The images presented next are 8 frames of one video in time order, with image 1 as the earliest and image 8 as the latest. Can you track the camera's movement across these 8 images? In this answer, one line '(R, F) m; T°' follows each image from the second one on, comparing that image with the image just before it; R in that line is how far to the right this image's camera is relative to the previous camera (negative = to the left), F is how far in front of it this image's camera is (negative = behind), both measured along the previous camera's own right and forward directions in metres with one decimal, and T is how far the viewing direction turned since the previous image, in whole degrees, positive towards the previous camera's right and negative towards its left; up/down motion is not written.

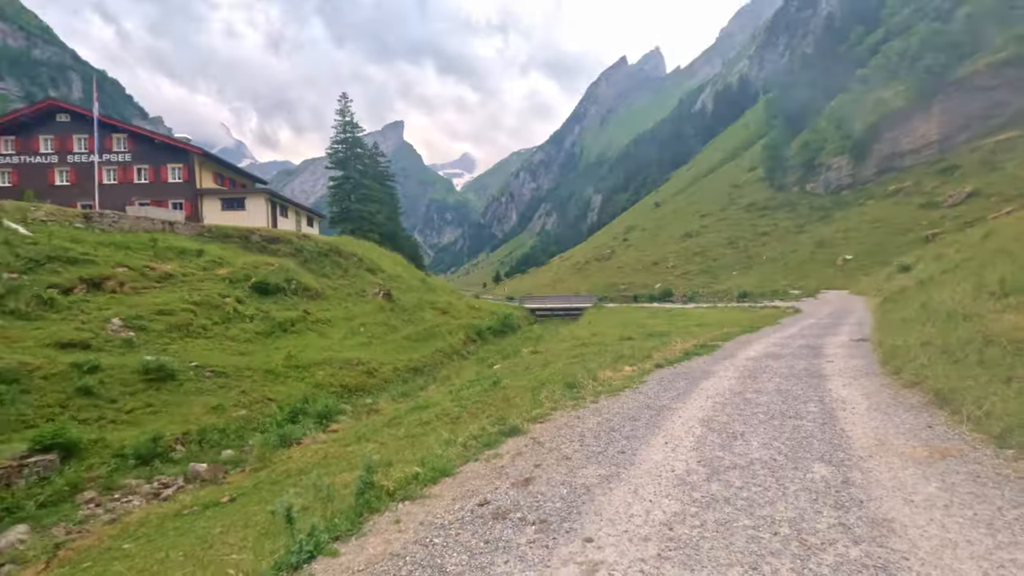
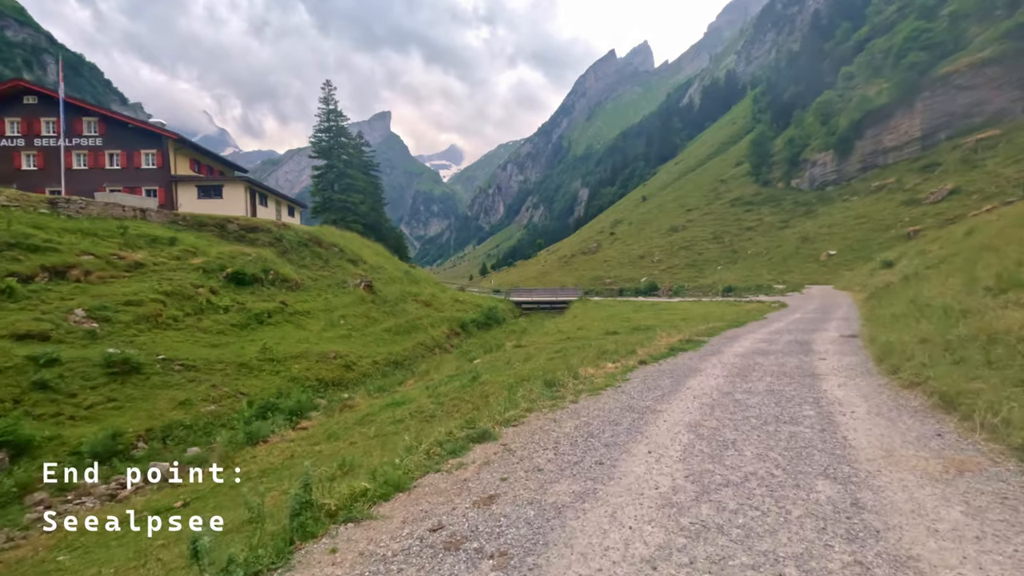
(+0.2, +0.7) m; +1°
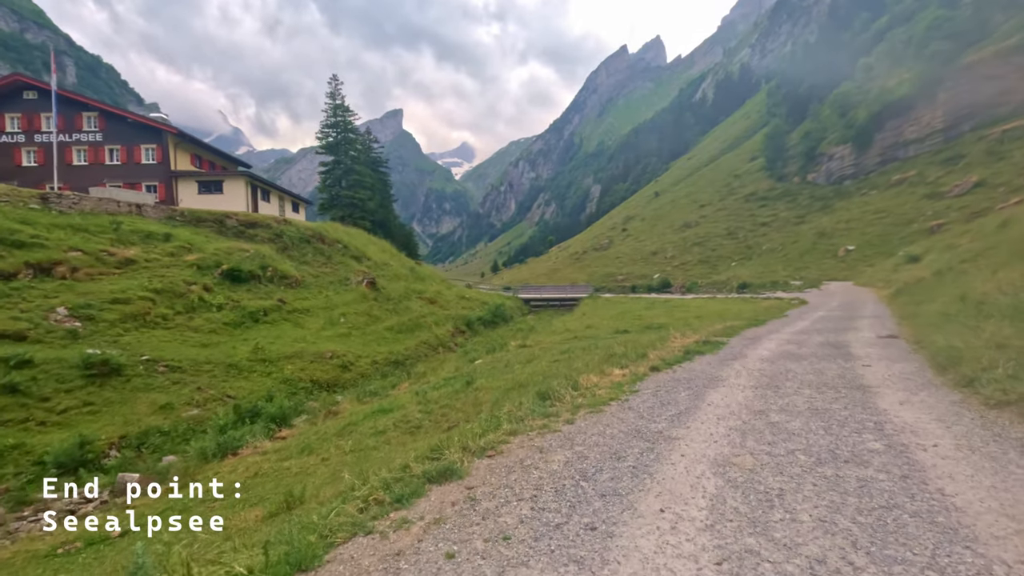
(+0.4, +1.6) m; -1°
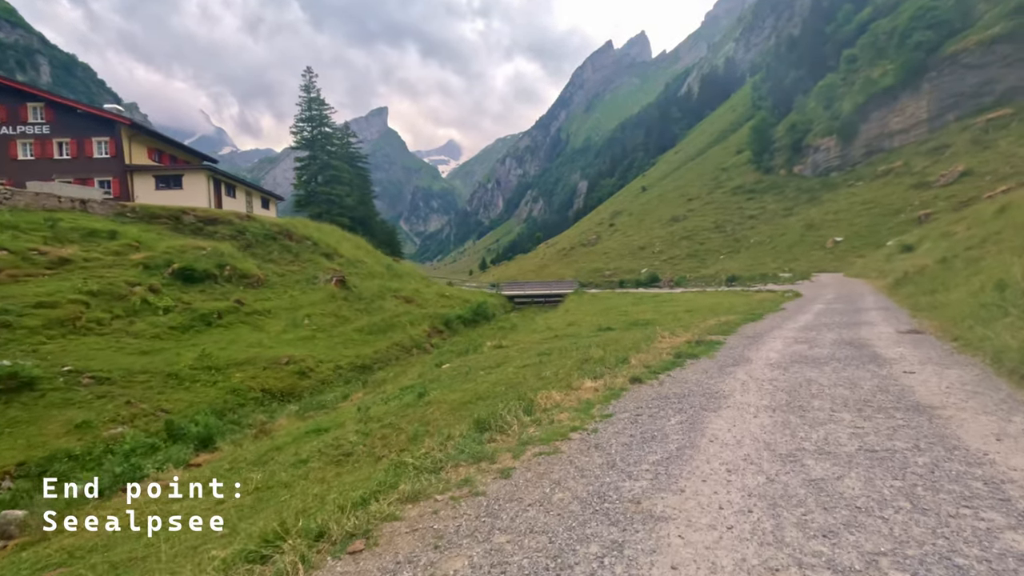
(+0.7, +2.3) m; +1°
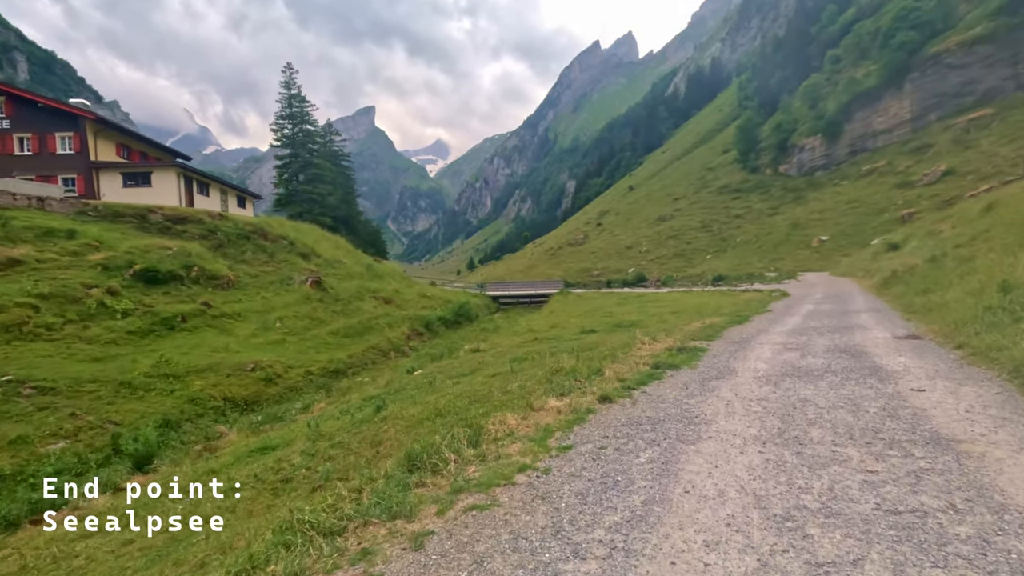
(+0.5, +1.1) m; +1°
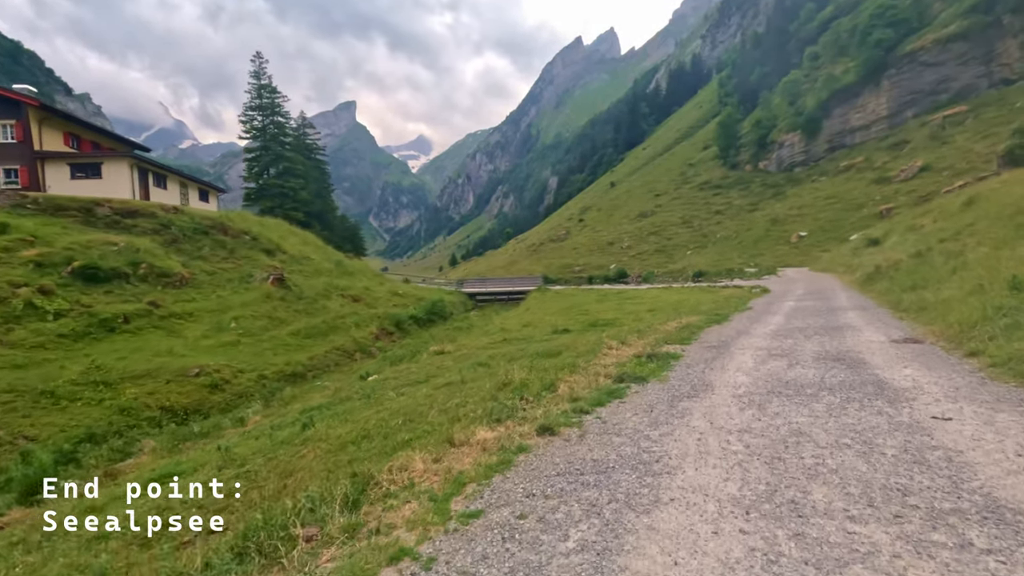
(+0.7, +1.6) m; +2°
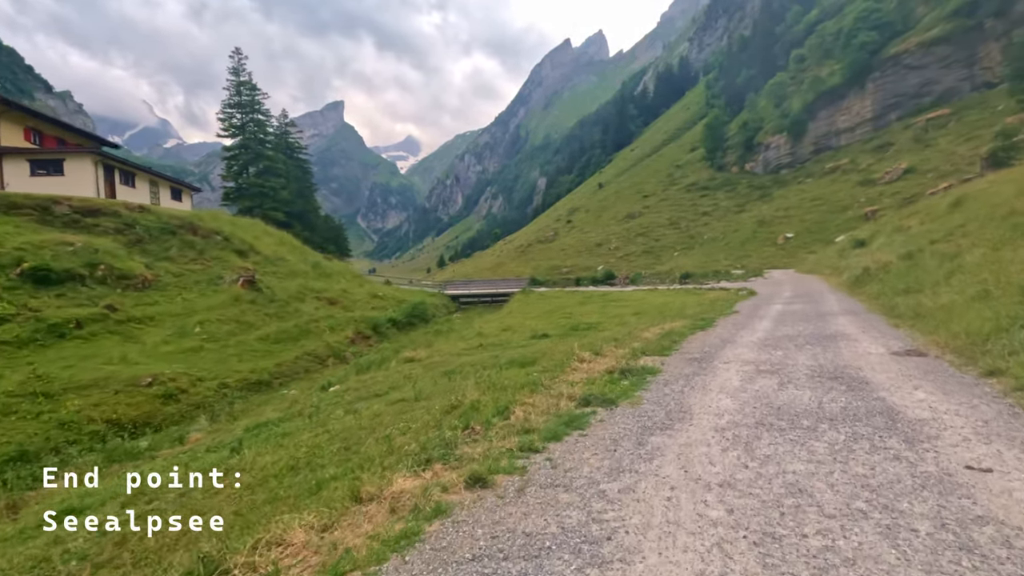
(+0.5, +1.2) m; +1°
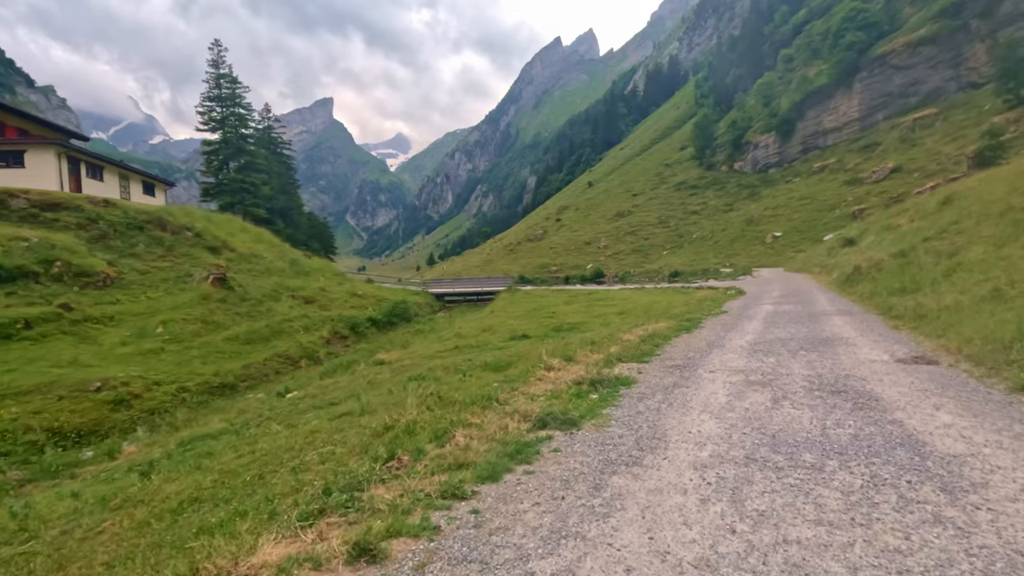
(+0.5, +1.2) m; +1°
